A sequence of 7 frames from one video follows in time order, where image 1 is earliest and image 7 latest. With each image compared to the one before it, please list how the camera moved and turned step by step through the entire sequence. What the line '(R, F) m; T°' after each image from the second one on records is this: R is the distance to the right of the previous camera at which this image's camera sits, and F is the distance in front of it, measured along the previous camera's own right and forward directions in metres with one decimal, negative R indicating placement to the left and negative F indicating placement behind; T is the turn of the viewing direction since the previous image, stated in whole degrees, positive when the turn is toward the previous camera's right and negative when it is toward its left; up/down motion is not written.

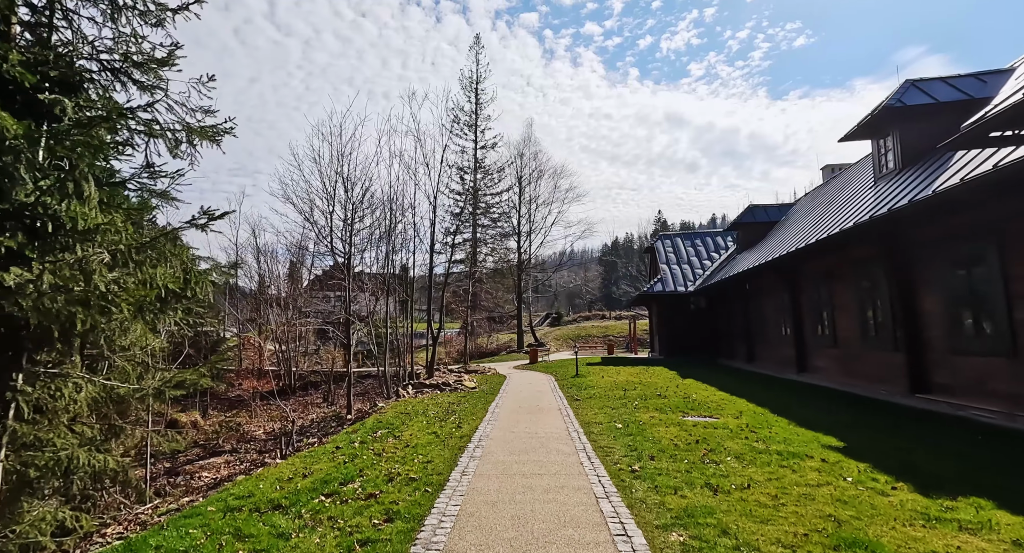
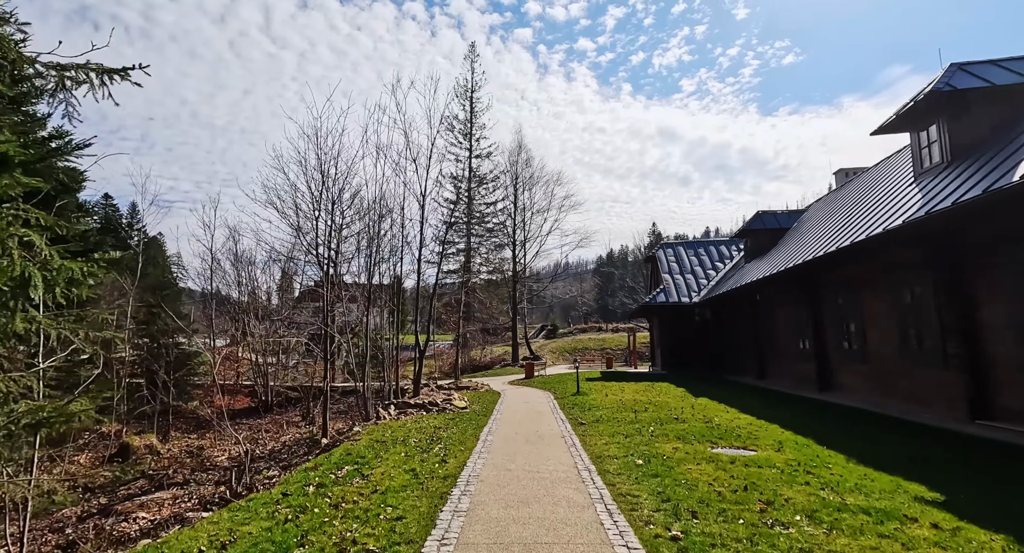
(0.0, +1.3) m; +1°
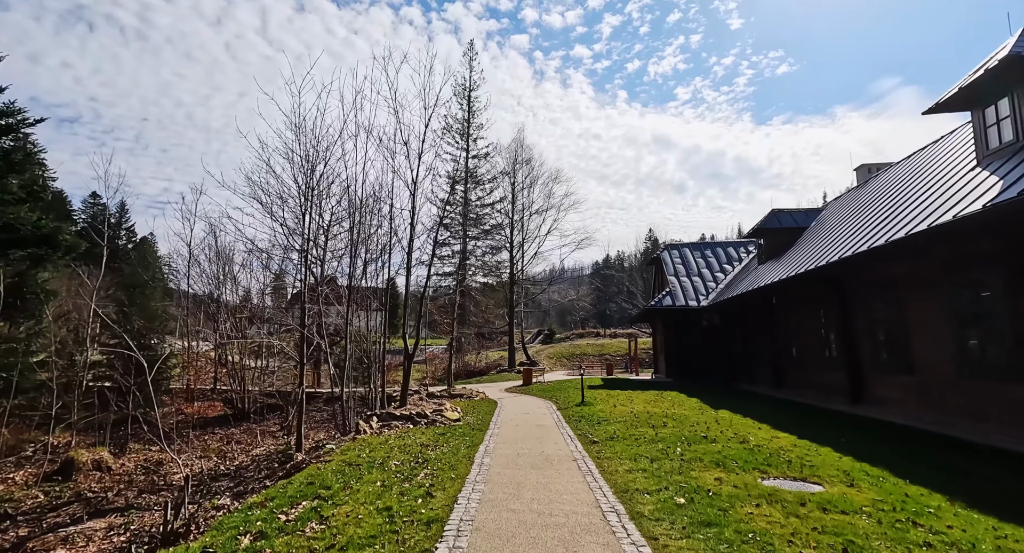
(-0.1, +1.3) m; +1°
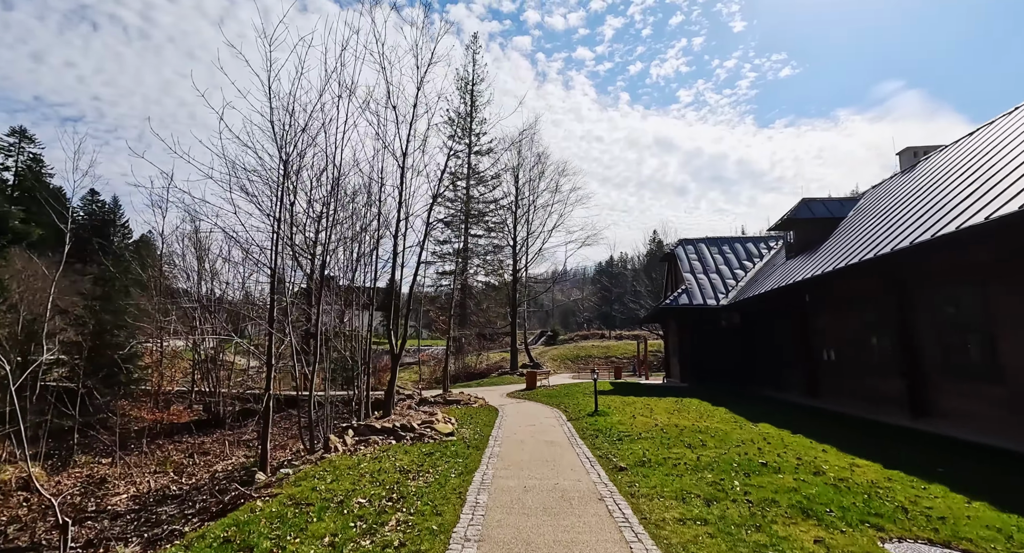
(-0.1, +1.7) m; 0°
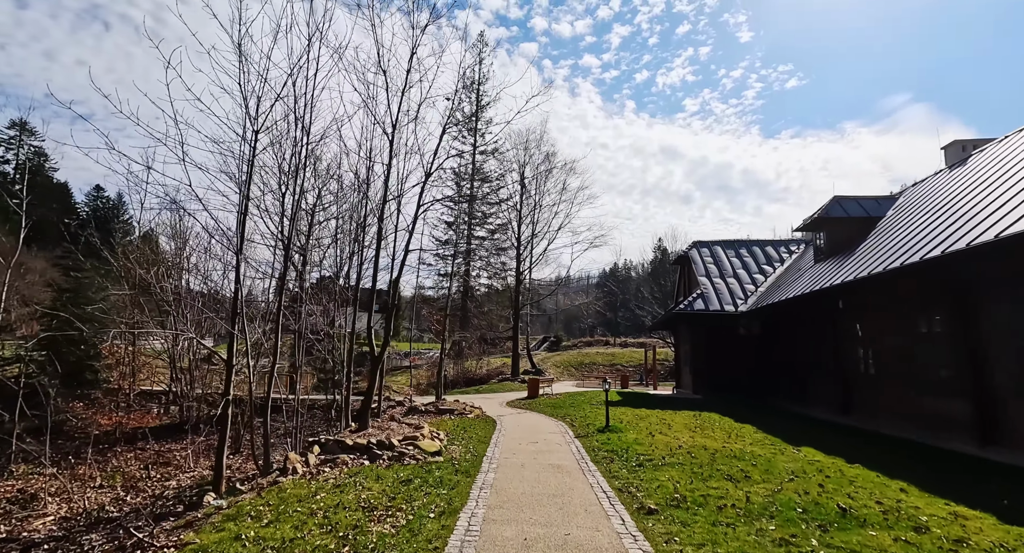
(0.0, +1.4) m; 0°
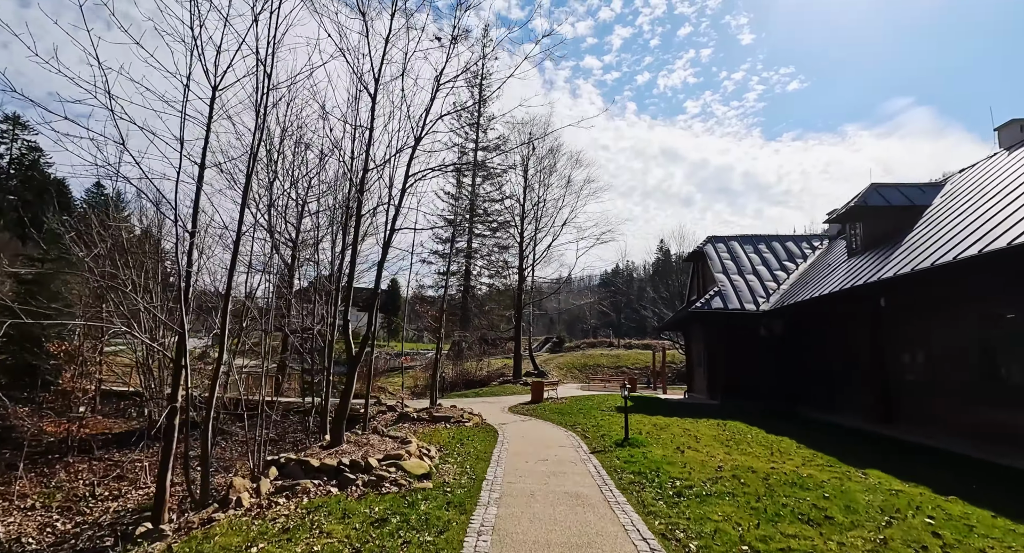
(-0.1, +1.4) m; 0°
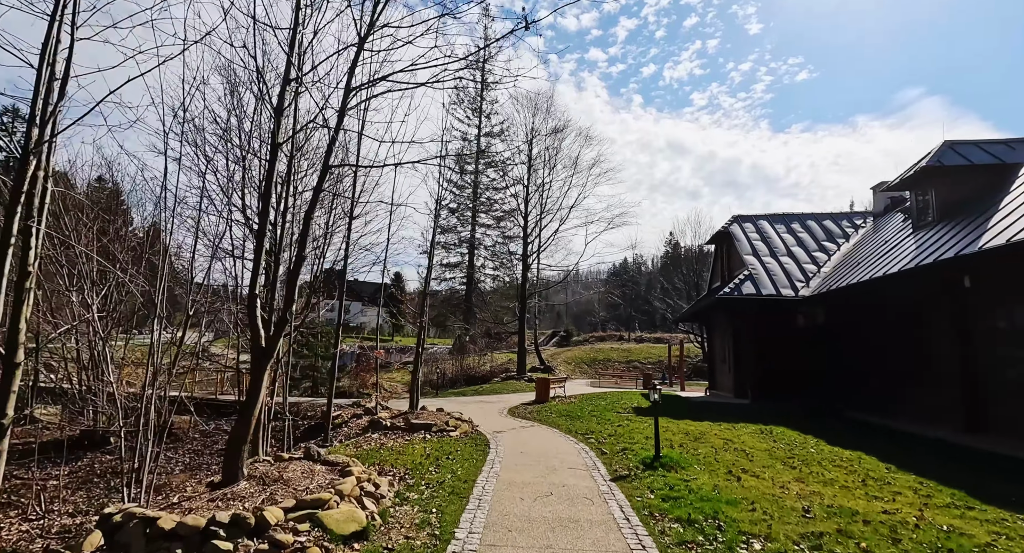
(+0.2, +2.2) m; -1°
